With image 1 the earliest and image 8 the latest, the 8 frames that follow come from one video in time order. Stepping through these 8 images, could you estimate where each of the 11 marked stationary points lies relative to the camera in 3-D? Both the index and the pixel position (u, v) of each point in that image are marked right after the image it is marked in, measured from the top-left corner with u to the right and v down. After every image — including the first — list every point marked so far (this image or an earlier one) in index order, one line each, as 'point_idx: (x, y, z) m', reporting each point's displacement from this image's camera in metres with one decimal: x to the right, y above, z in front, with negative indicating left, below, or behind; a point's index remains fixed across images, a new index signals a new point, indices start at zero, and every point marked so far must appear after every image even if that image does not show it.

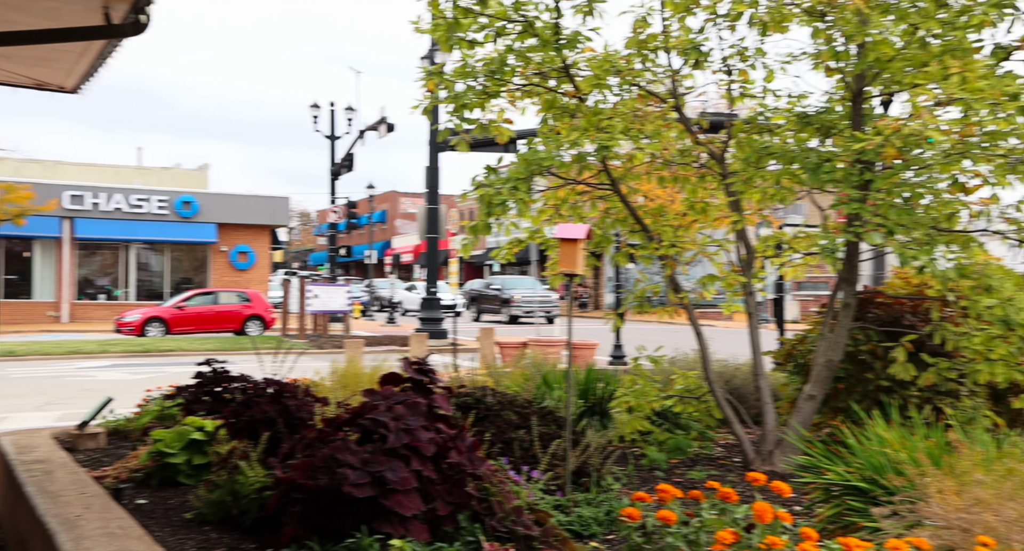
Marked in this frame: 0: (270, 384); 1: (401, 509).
0: (-1.1, -0.5, +3.7) m
1: (-0.4, -0.8, +2.5) m
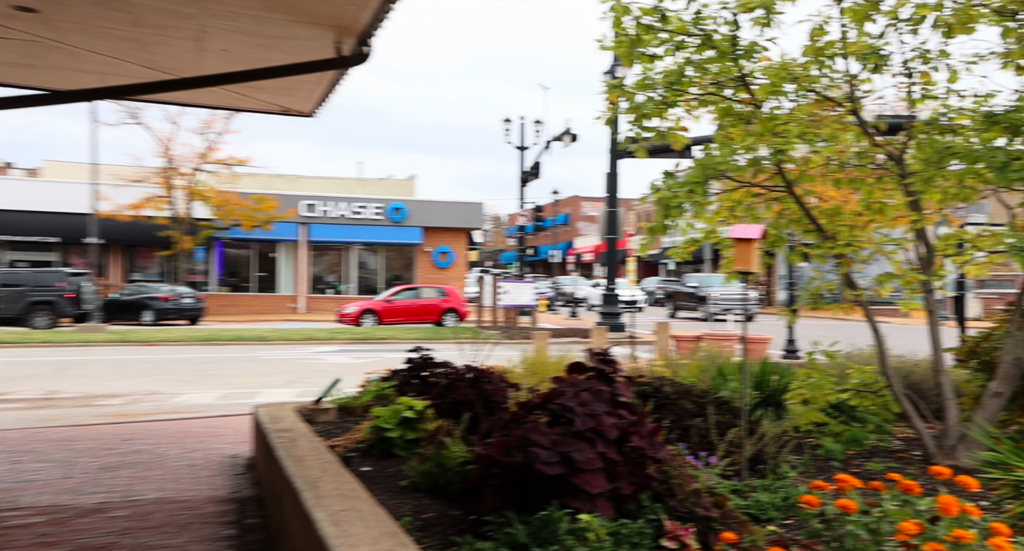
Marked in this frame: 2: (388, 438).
0: (-0.2, -0.5, +4.1) m
1: (+0.3, -0.8, +2.8) m
2: (-0.6, -0.9, +4.4) m
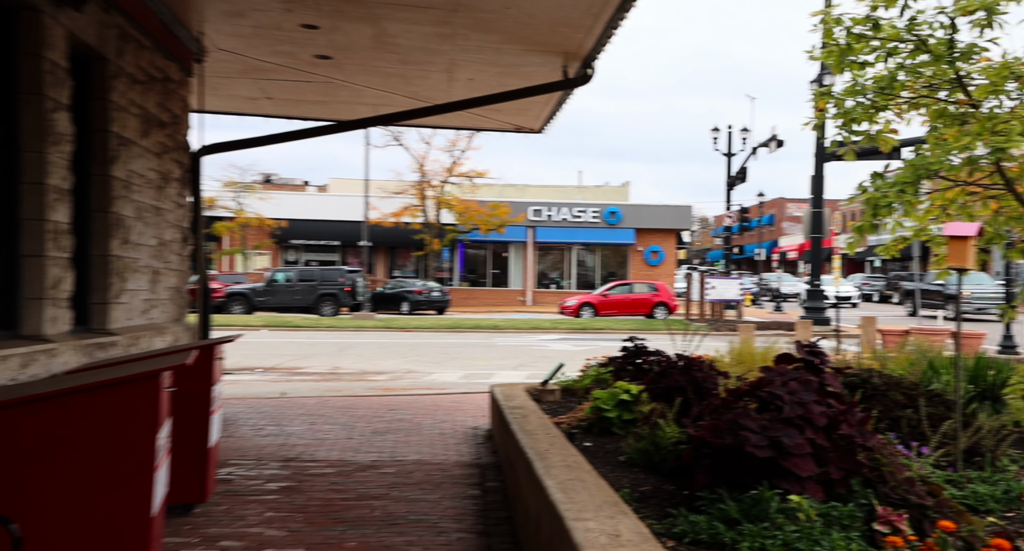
0: (+0.9, -0.5, +4.3) m
1: (+1.1, -0.8, +3.0) m
2: (+0.6, -0.9, +4.8) m
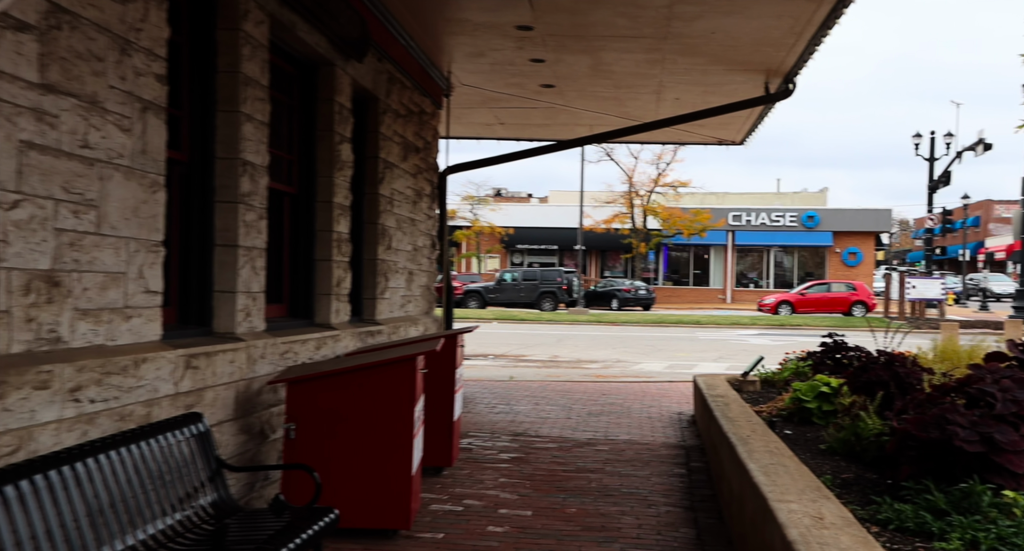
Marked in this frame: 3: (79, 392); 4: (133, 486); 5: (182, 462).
0: (+2.1, -0.5, +4.4) m
1: (+2.0, -0.7, +3.1) m
2: (+1.9, -0.9, +4.9) m
3: (-1.9, -0.5, +3.5) m
4: (-1.6, -0.9, +3.3) m
5: (-1.5, -0.9, +3.7) m
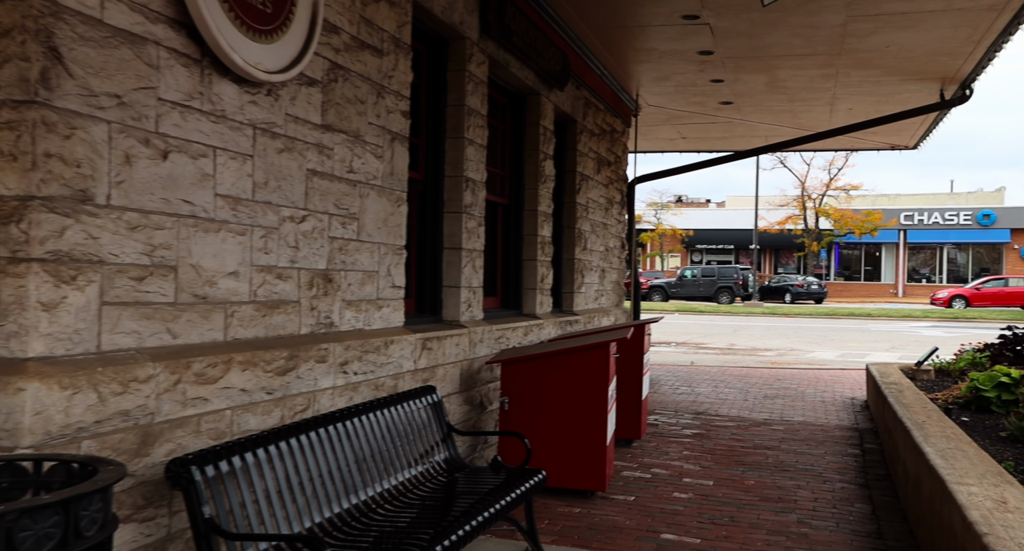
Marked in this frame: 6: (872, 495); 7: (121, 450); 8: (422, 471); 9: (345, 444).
0: (+3.2, -0.4, +4.5) m
1: (+2.8, -0.7, +3.1) m
2: (+3.1, -0.8, +5.0) m
3: (-0.9, -0.5, +4.3) m
4: (-0.7, -0.9, +4.1) m
5: (-0.5, -0.9, +4.5) m
6: (+2.0, -1.2, +4.2) m
7: (-1.5, -0.7, +2.9) m
8: (-0.5, -1.1, +4.3) m
9: (-0.8, -0.8, +3.8) m
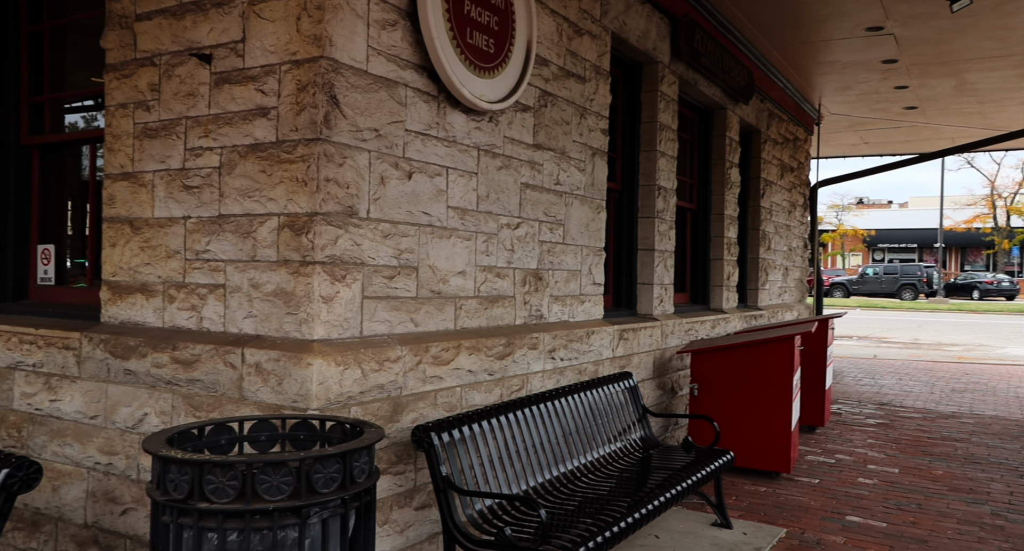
0: (+4.3, -0.4, +4.2) m
1: (+3.6, -0.7, +3.0) m
2: (+4.3, -0.8, +4.7) m
3: (+0.3, -0.5, +4.9) m
4: (+0.5, -0.9, +4.6) m
5: (+0.7, -0.9, +5.0) m
6: (+3.1, -1.2, +4.2) m
7: (-0.6, -0.7, +3.7) m
8: (+0.7, -1.1, +4.8) m
9: (+0.2, -0.8, +4.4) m
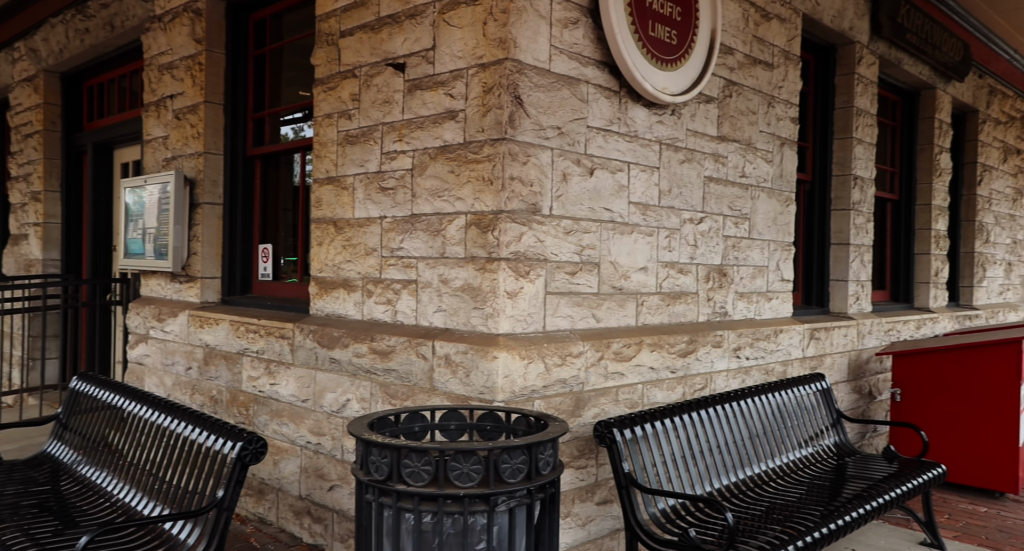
0: (+5.2, -0.4, +3.2) m
1: (+4.3, -0.7, +2.1) m
2: (+5.3, -0.8, +3.7) m
3: (+1.4, -0.5, +4.7) m
4: (+1.5, -0.9, +4.4) m
5: (+1.8, -0.8, +4.7) m
6: (+4.0, -1.2, +3.5) m
7: (+0.2, -0.7, +3.7) m
8: (+1.8, -1.1, +4.6) m
9: (+1.2, -0.8, +4.2) m
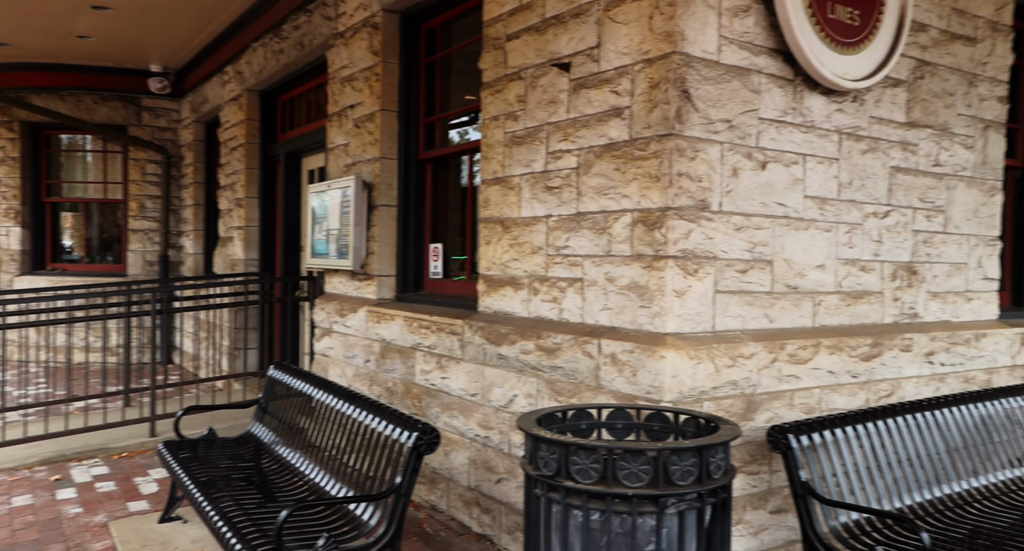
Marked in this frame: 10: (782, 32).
0: (+5.8, -0.4, +2.1) m
1: (+4.7, -0.7, +1.2) m
2: (+6.0, -0.8, +2.6) m
3: (+2.4, -0.4, +4.3) m
4: (+2.4, -0.8, +4.0) m
5: (+2.8, -0.8, +4.3) m
6: (+4.7, -1.2, +2.6) m
7: (+1.0, -0.6, +3.6) m
8: (+2.7, -1.0, +4.1) m
9: (+2.1, -0.8, +3.9) m
10: (+1.3, +1.2, +3.8) m
